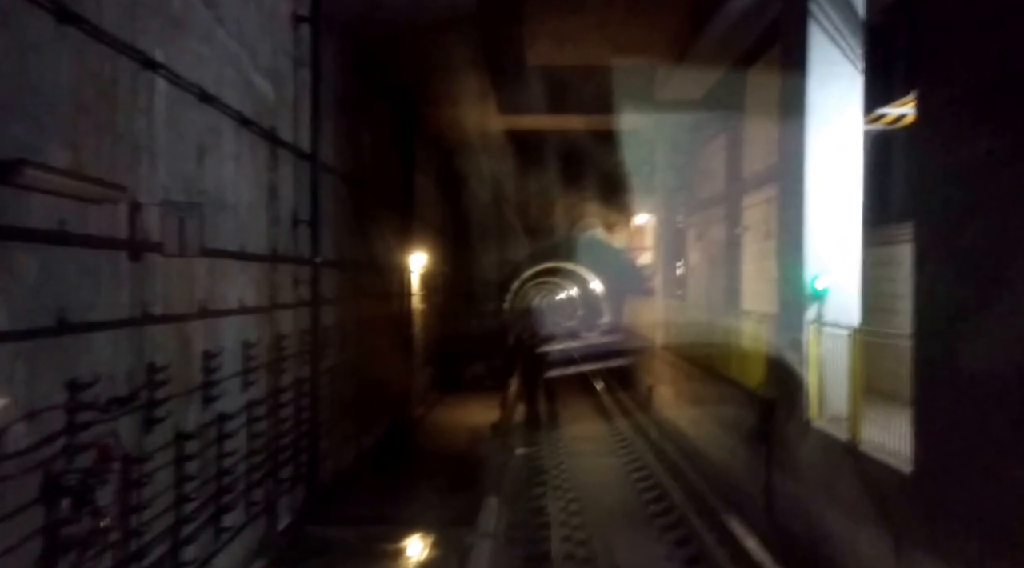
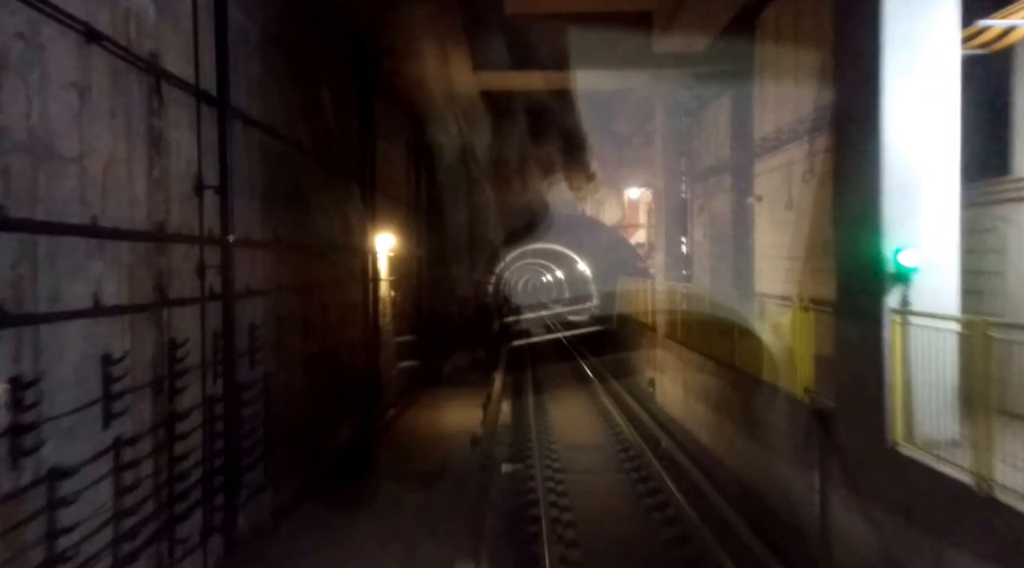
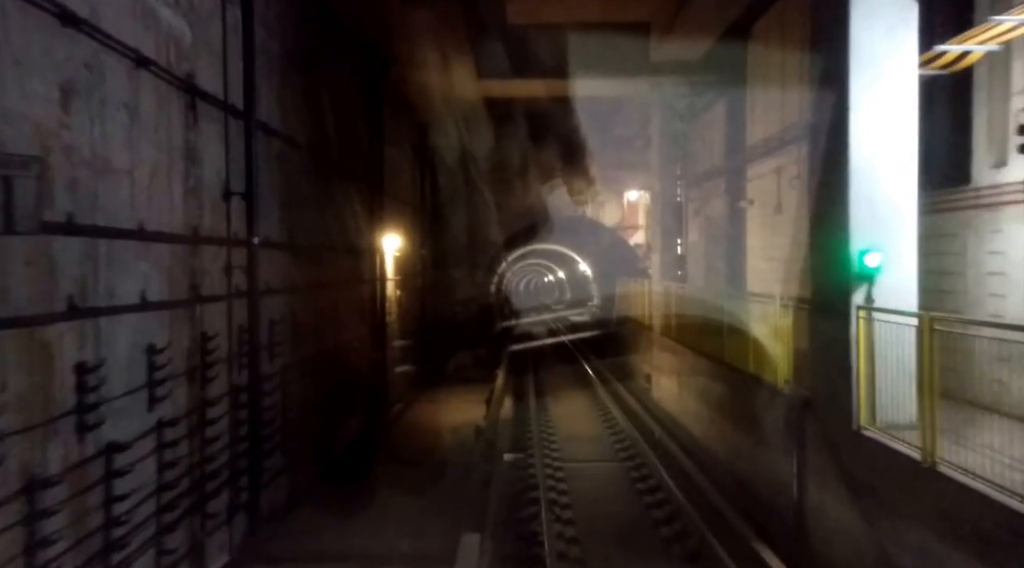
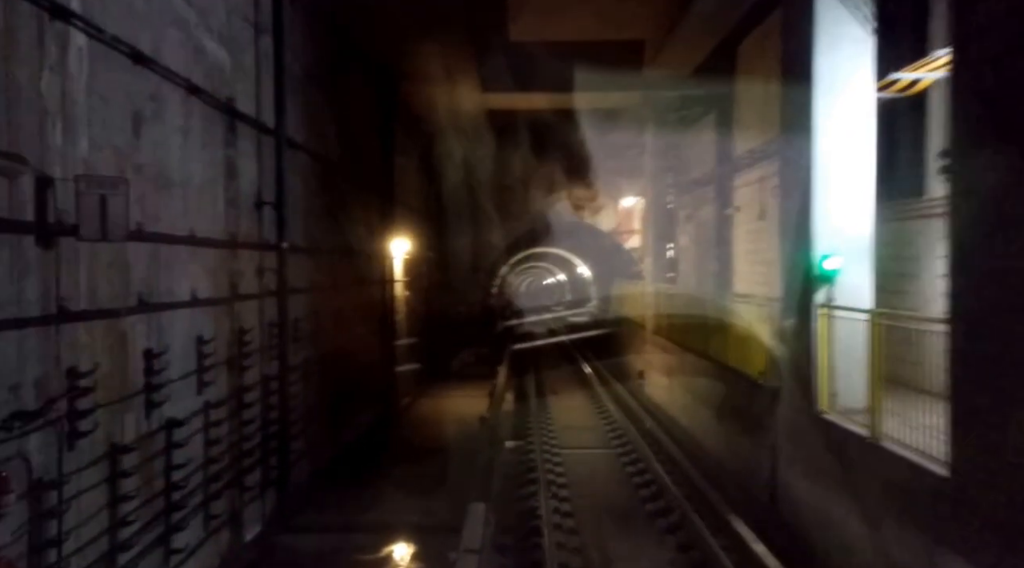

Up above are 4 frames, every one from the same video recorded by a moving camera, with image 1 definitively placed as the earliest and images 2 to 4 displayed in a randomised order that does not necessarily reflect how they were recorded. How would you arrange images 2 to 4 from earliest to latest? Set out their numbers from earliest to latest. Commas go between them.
4, 3, 2
